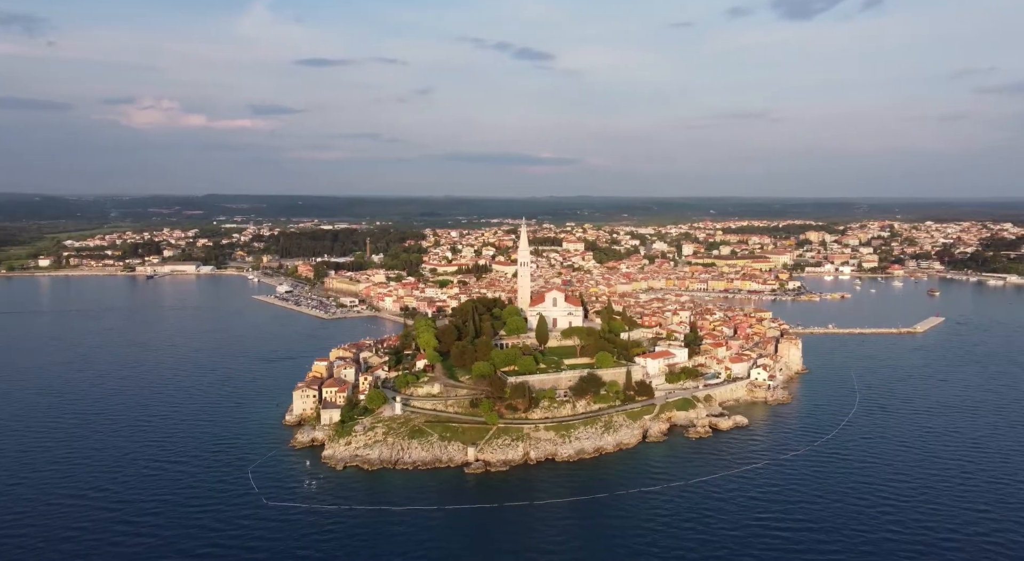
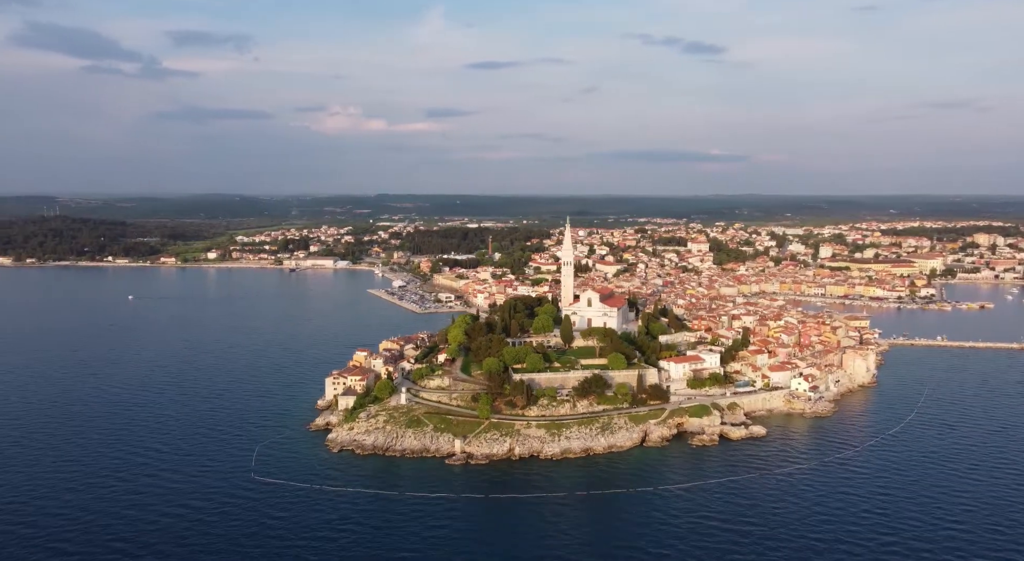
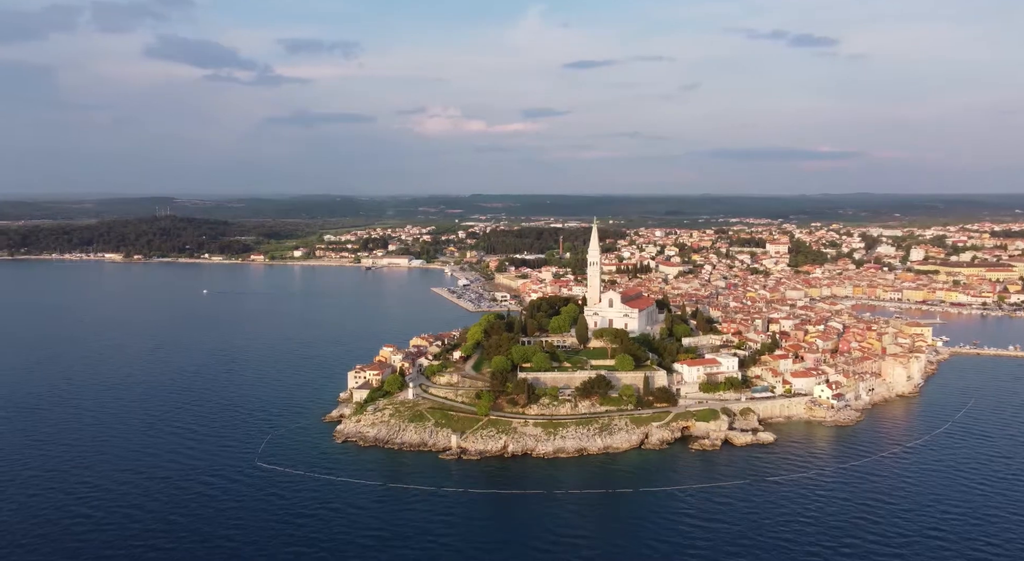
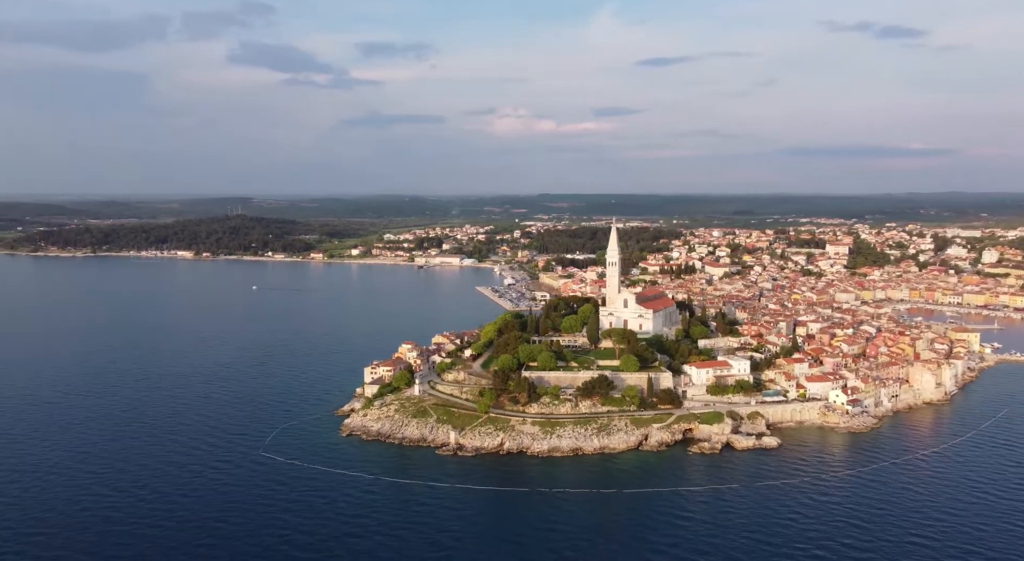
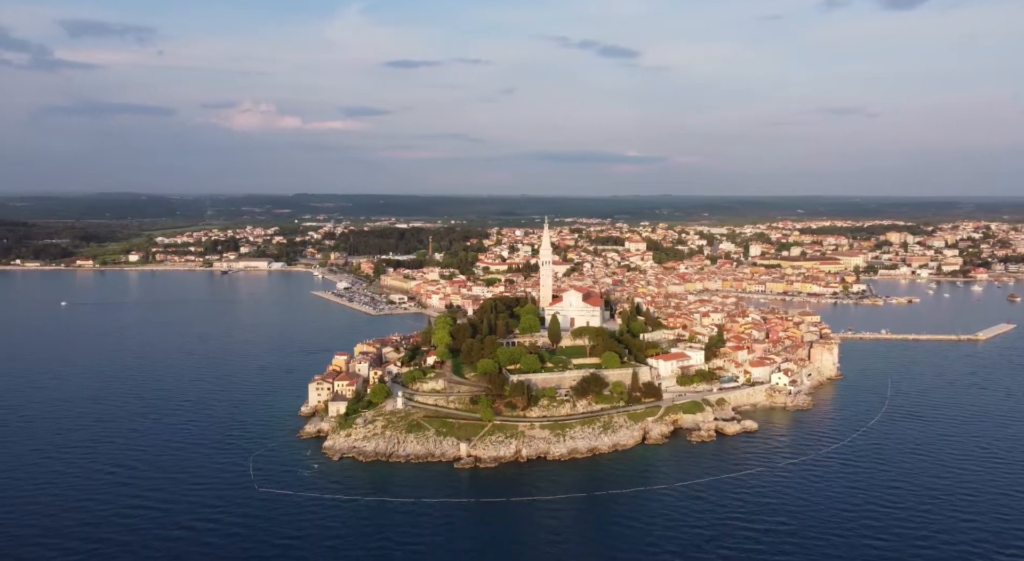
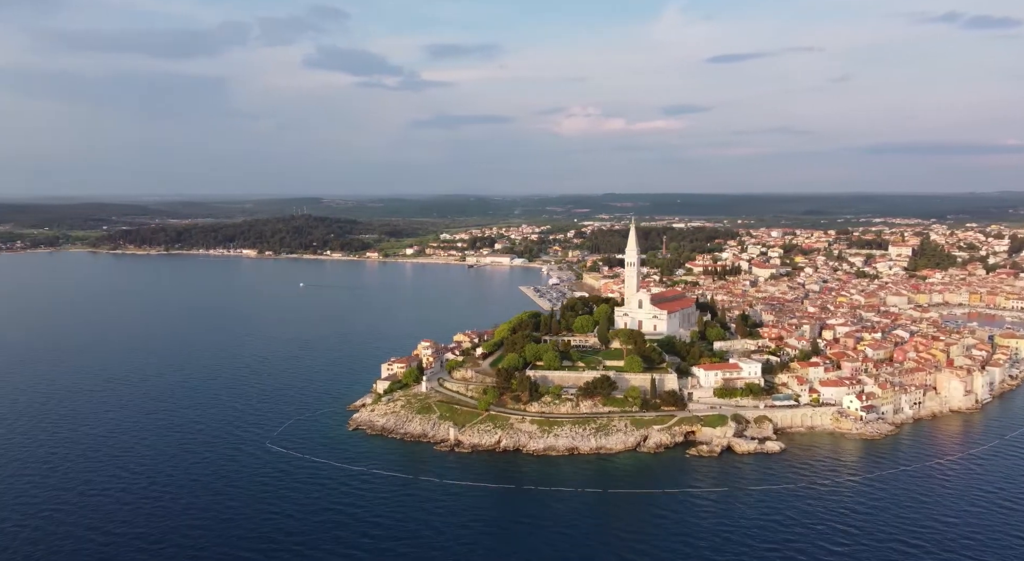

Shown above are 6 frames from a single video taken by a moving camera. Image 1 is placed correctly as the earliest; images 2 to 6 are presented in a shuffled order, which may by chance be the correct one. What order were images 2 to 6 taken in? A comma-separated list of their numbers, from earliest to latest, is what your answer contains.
5, 2, 3, 4, 6
